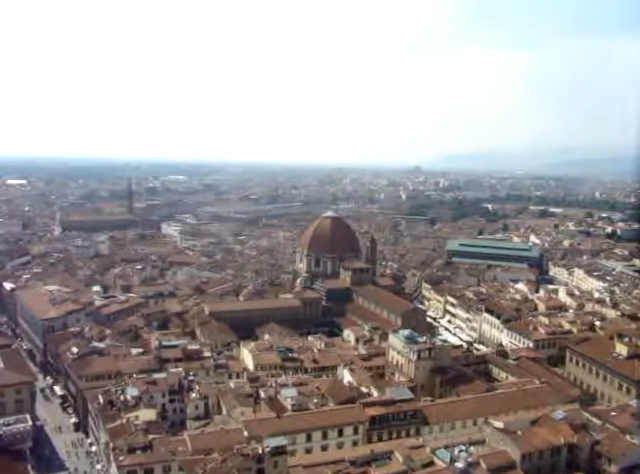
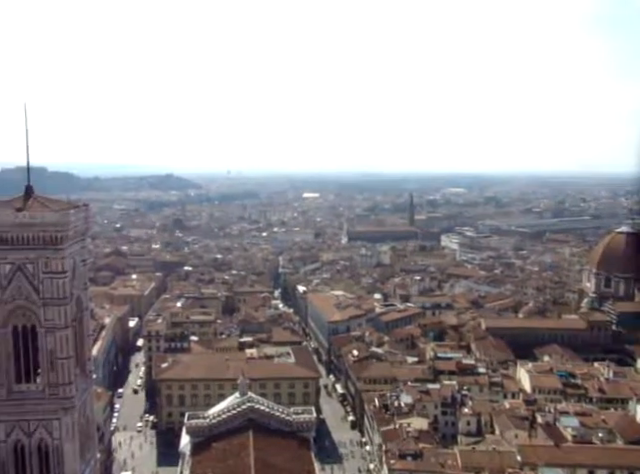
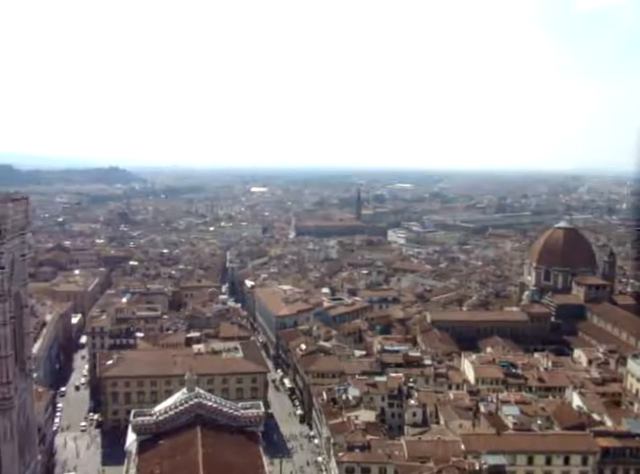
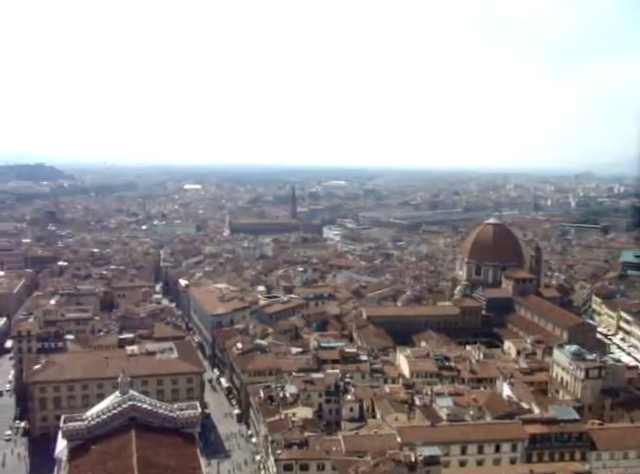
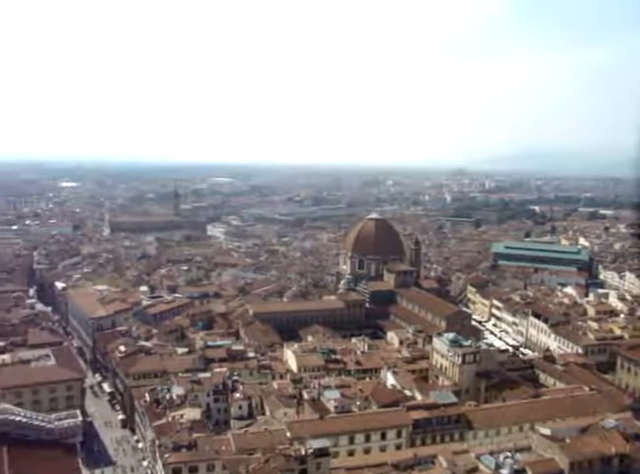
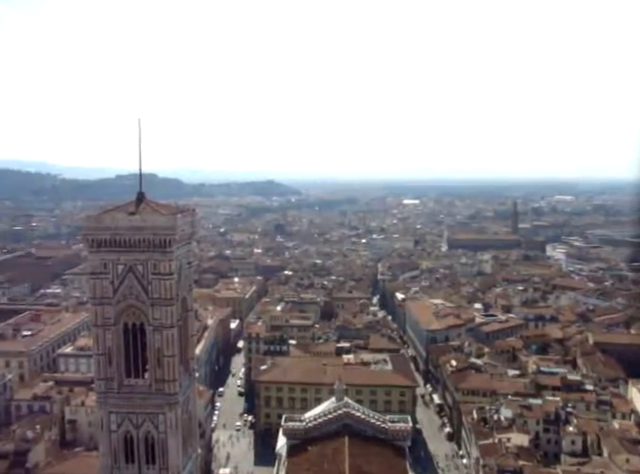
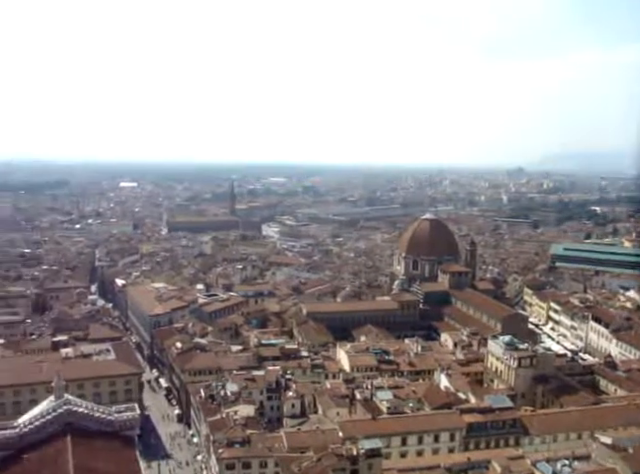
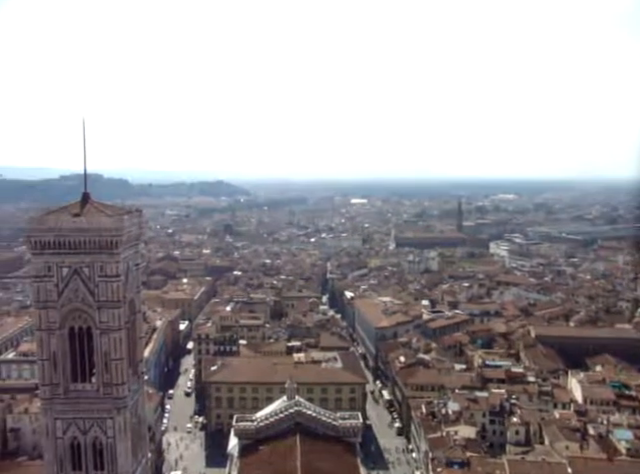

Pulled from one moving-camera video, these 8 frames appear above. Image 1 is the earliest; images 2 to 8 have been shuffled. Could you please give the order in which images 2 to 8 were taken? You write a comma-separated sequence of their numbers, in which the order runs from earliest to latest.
5, 7, 4, 3, 2, 8, 6
